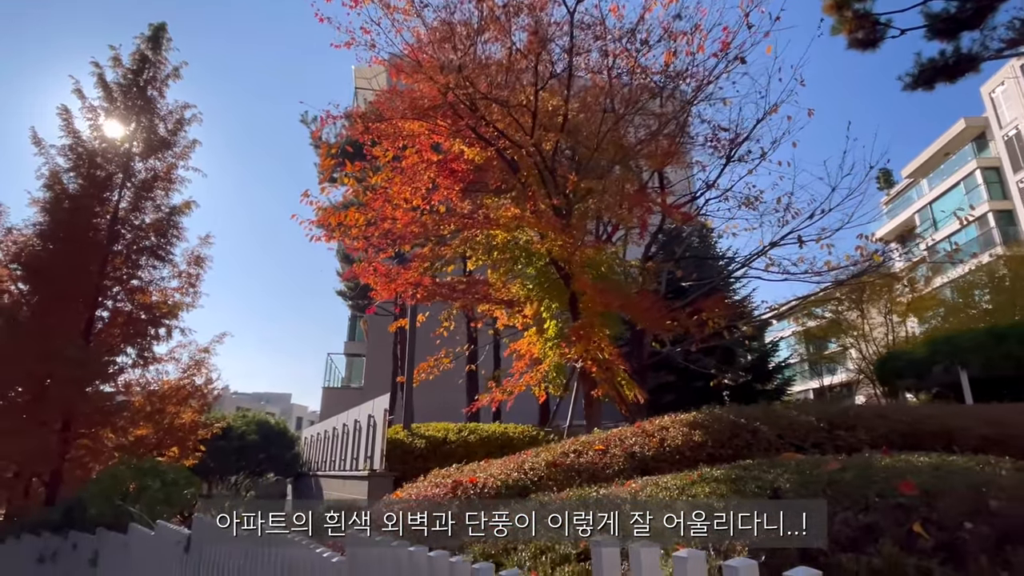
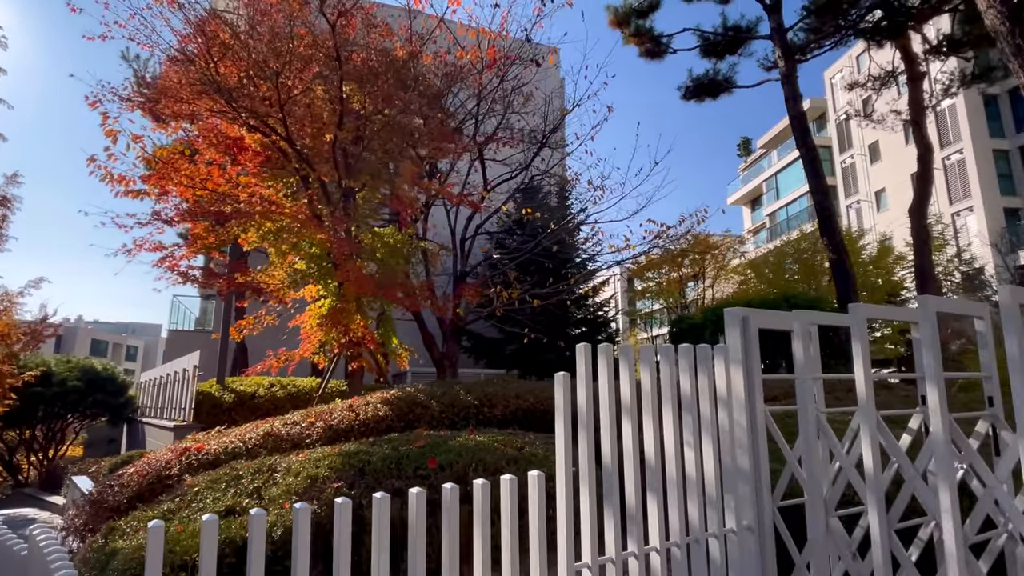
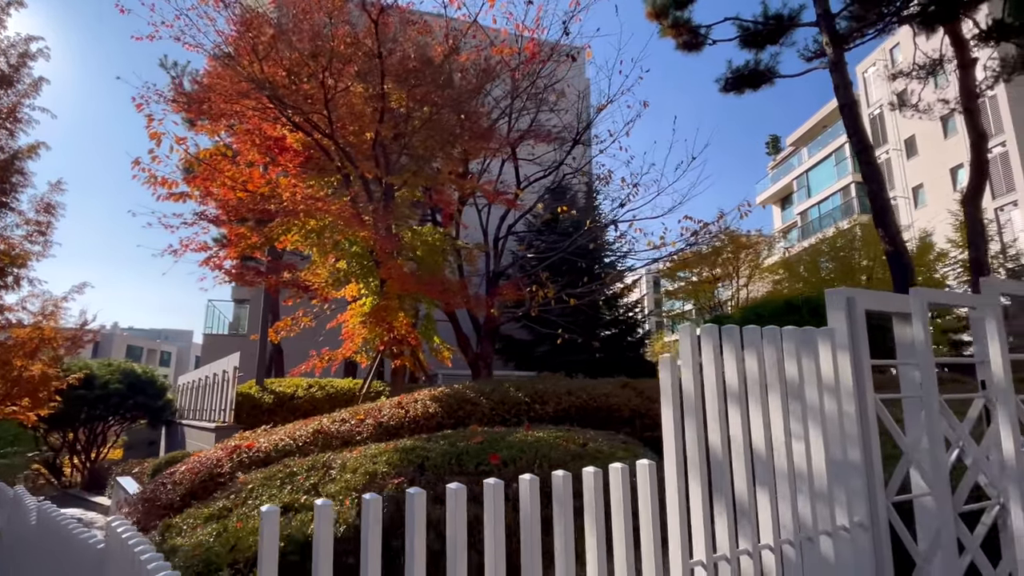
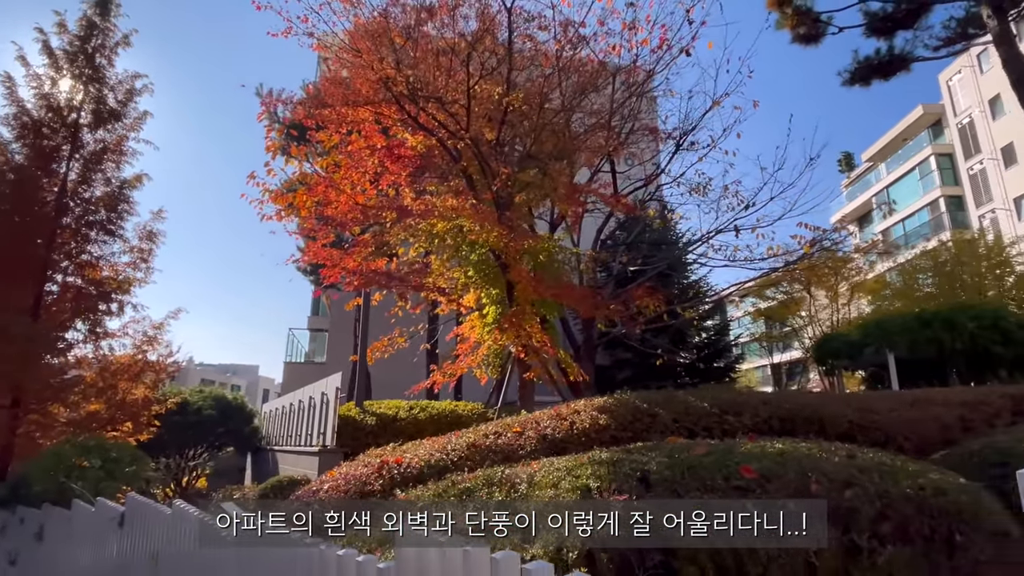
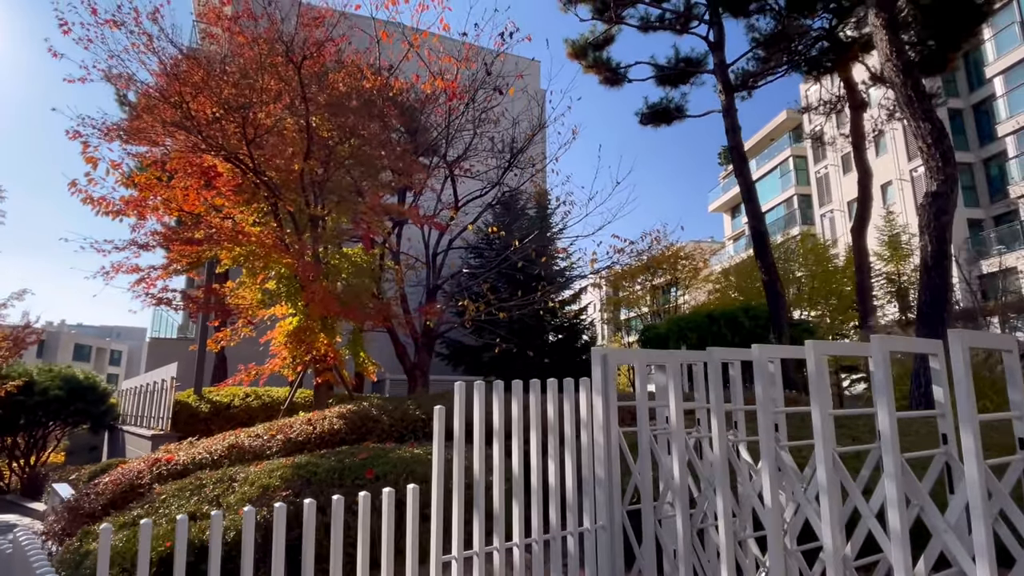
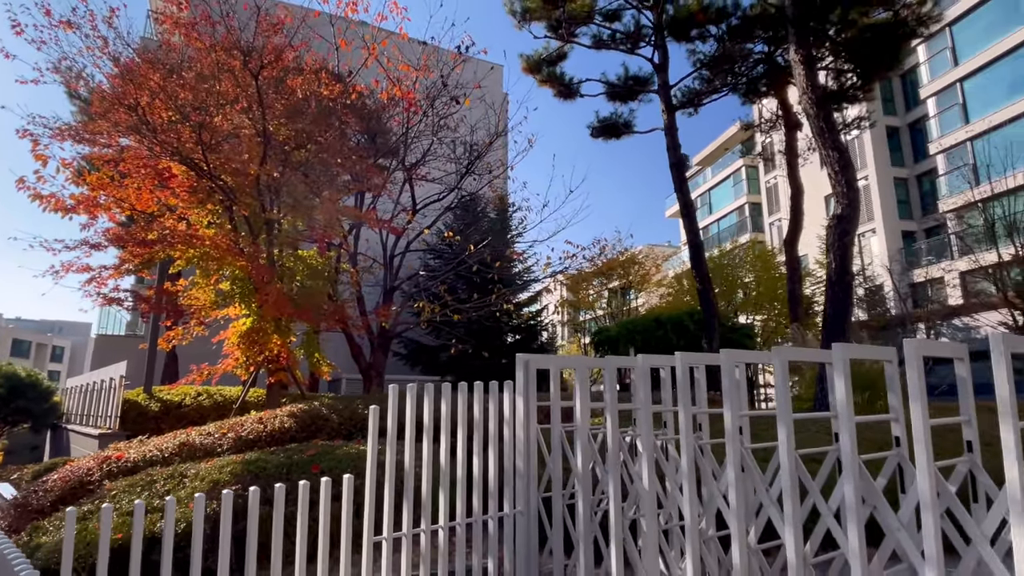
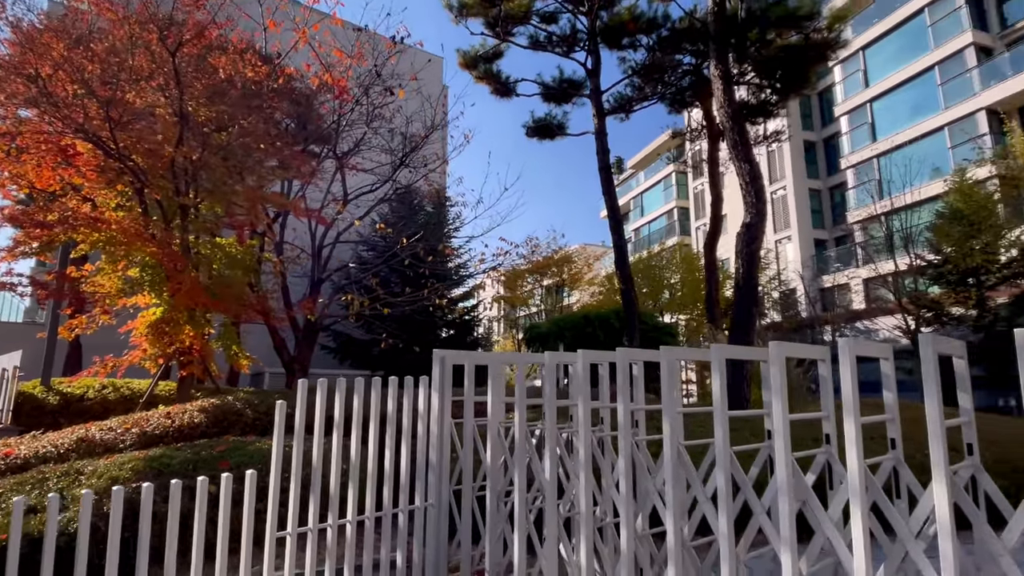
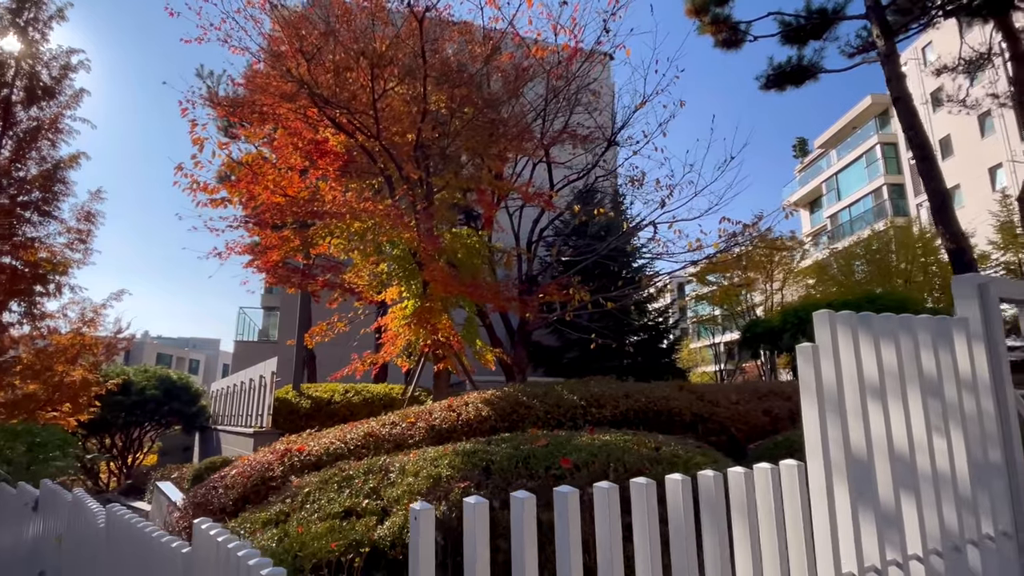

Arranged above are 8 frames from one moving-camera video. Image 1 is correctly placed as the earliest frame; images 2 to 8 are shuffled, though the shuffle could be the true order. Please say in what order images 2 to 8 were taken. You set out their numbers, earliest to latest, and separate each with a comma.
4, 8, 3, 2, 5, 6, 7
